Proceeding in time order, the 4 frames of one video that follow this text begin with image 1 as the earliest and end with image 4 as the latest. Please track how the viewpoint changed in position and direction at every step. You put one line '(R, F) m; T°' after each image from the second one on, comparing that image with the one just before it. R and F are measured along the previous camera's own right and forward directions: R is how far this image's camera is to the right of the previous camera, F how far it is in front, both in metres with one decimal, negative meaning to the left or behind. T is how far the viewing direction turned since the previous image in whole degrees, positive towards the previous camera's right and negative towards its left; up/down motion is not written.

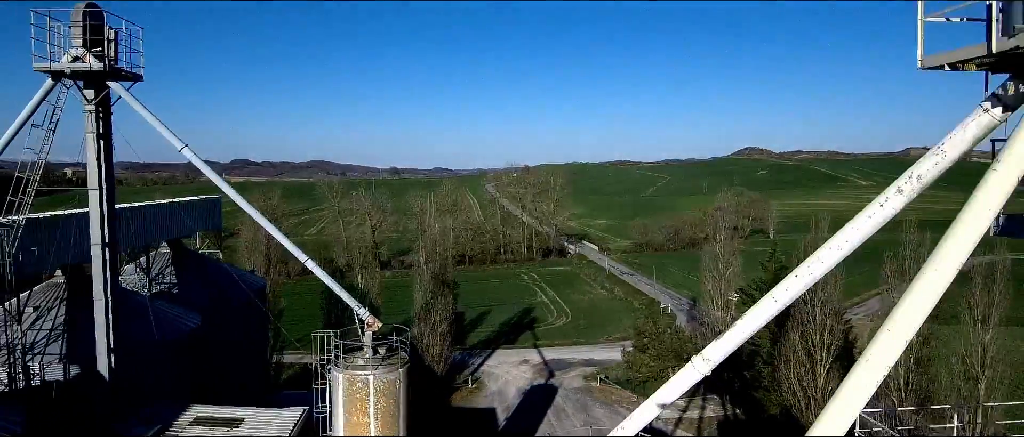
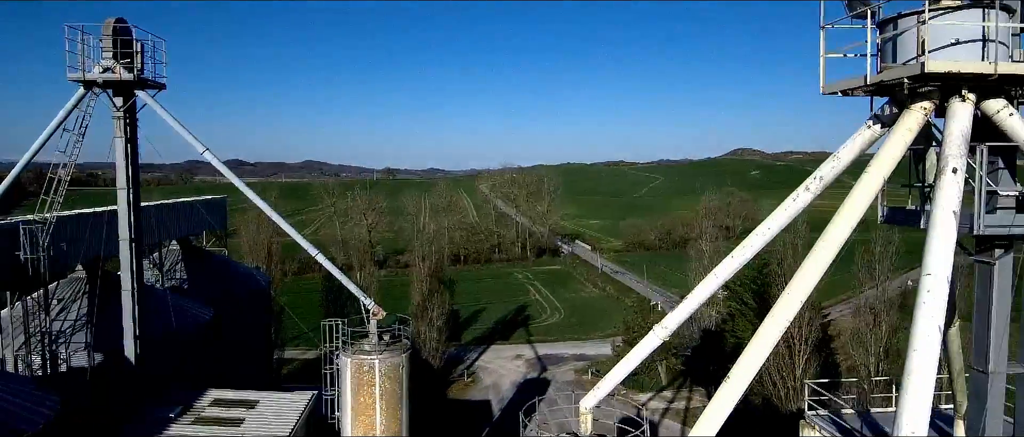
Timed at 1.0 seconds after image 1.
(0.0, -1.3) m; +1°
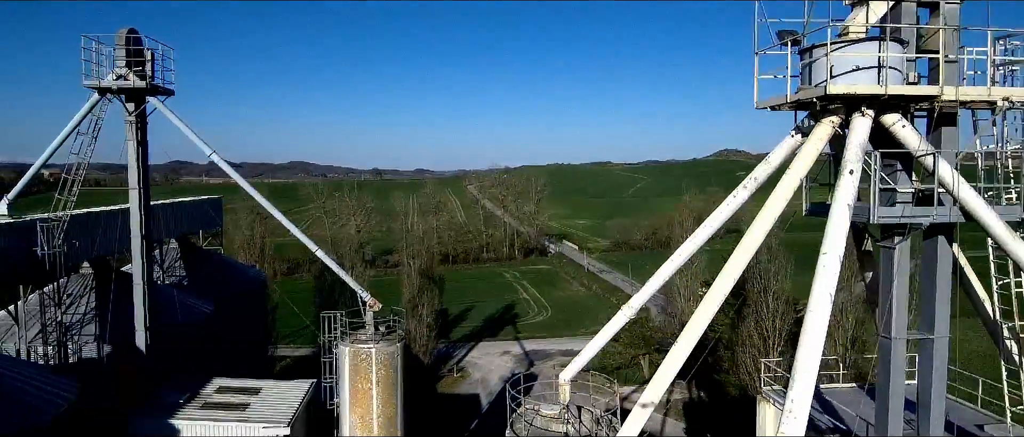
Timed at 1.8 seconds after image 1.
(0.0, -1.2) m; +1°
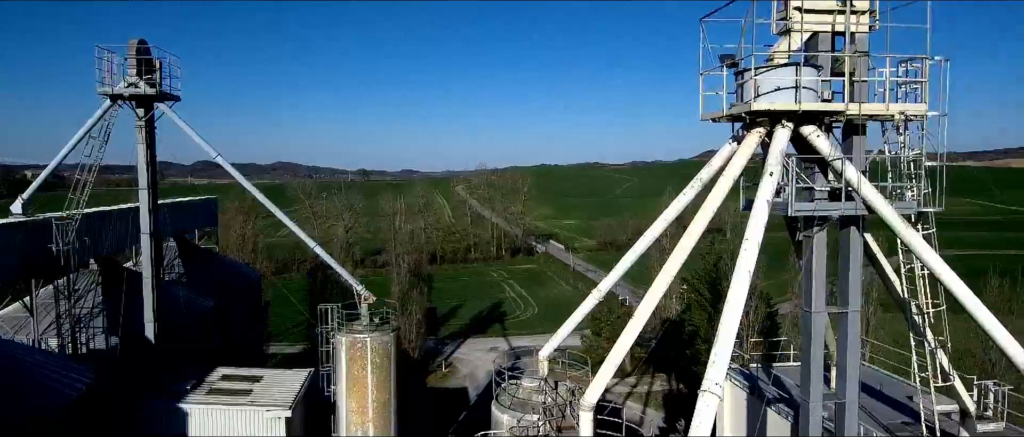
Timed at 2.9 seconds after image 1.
(+0.1, -1.3) m; +1°
